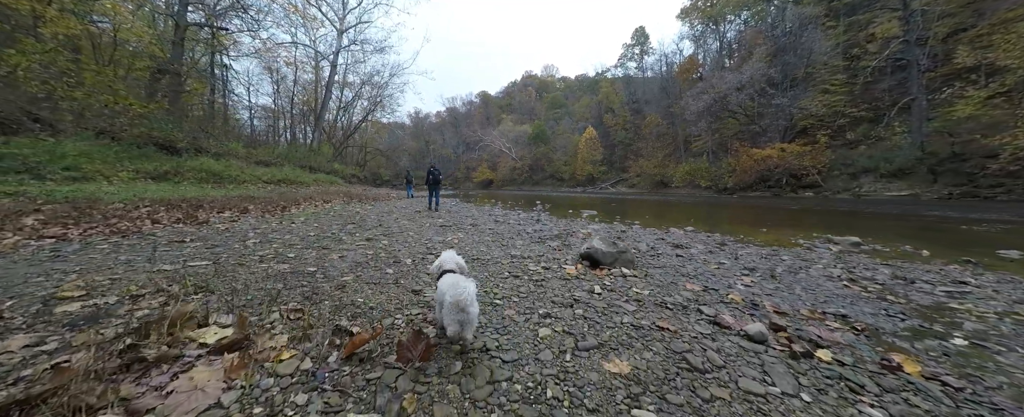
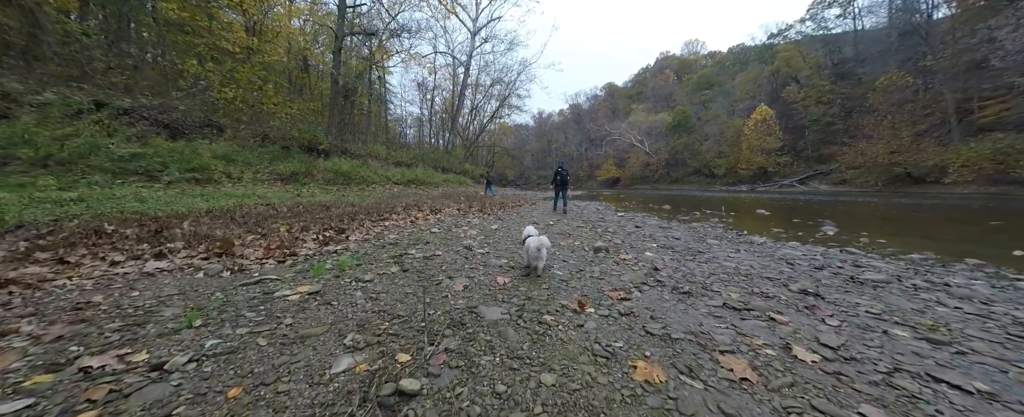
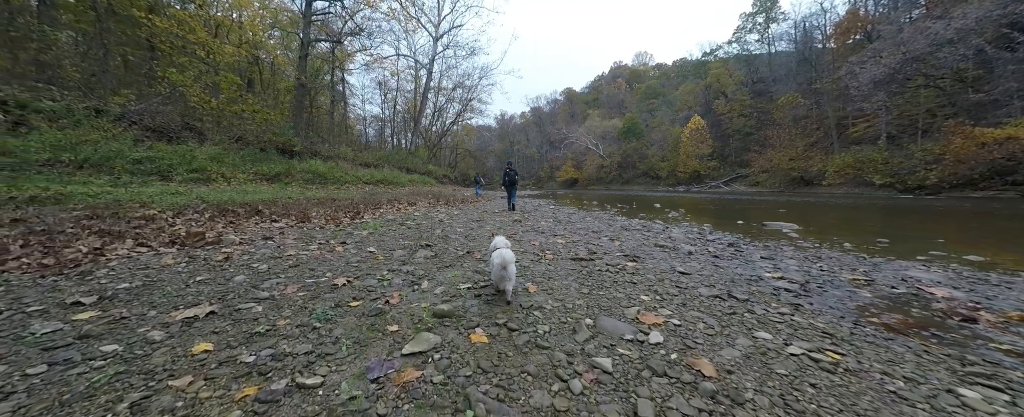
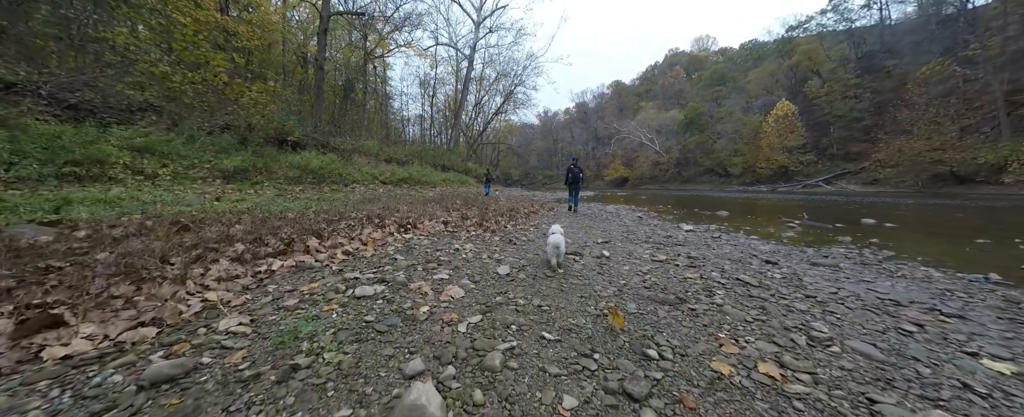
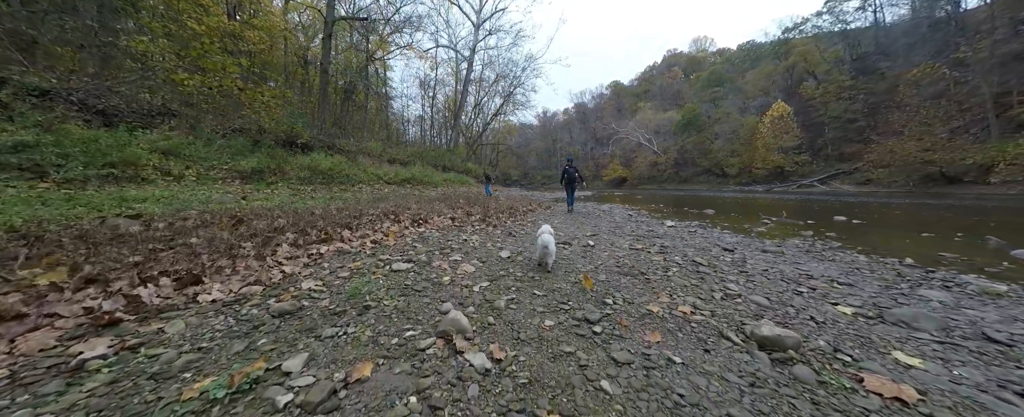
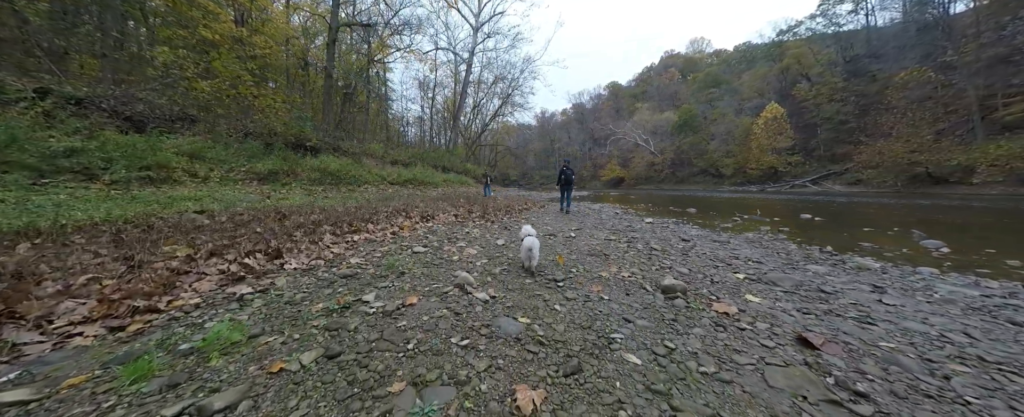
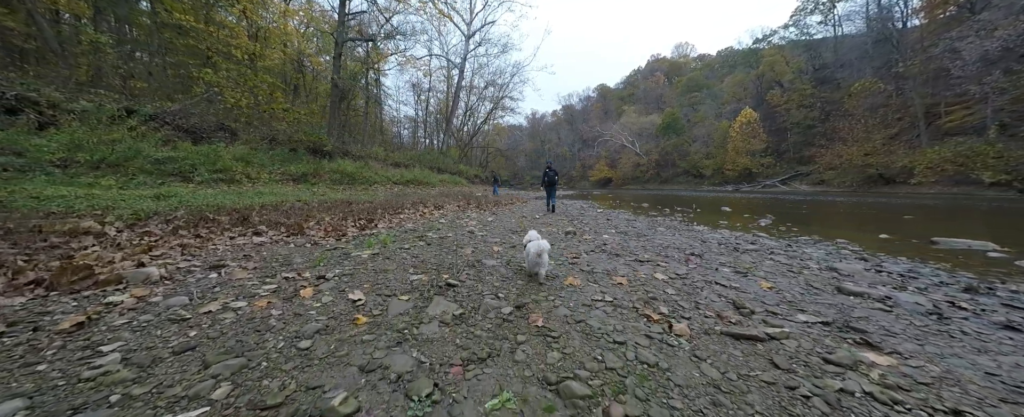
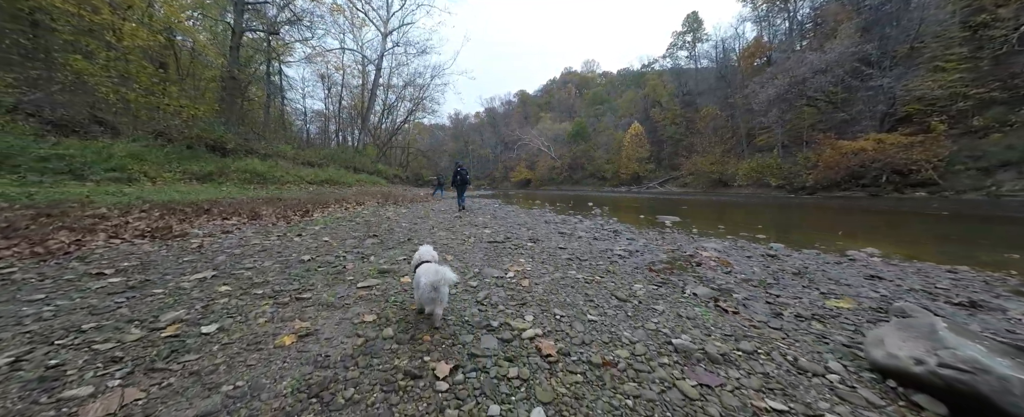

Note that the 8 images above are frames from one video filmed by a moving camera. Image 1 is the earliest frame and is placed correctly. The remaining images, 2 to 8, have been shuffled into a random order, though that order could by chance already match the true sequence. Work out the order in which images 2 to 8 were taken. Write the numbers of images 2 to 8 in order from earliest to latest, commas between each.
8, 3, 7, 2, 6, 5, 4
